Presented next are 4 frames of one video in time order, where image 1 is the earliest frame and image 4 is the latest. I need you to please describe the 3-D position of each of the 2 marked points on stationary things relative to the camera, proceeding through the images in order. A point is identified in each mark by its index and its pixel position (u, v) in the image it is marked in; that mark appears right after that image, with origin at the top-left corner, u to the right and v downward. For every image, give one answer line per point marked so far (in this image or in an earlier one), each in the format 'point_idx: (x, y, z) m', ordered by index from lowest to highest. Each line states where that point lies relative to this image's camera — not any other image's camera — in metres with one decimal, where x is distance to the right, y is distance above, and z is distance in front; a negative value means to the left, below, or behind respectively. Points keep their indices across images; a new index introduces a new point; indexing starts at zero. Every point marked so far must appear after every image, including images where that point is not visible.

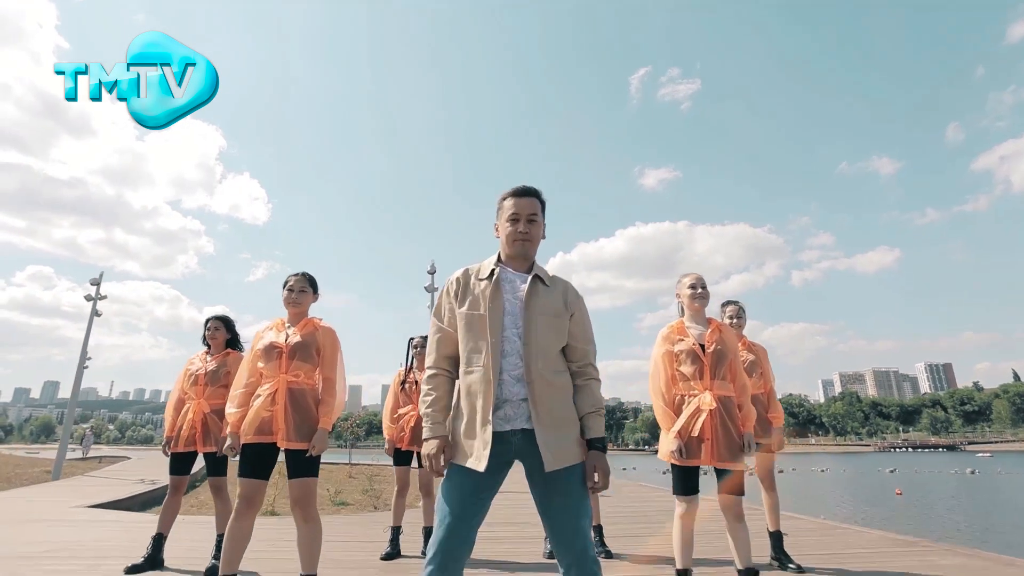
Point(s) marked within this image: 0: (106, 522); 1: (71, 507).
0: (-5.6, -3.2, +7.1) m
1: (-7.4, -3.7, +8.6) m
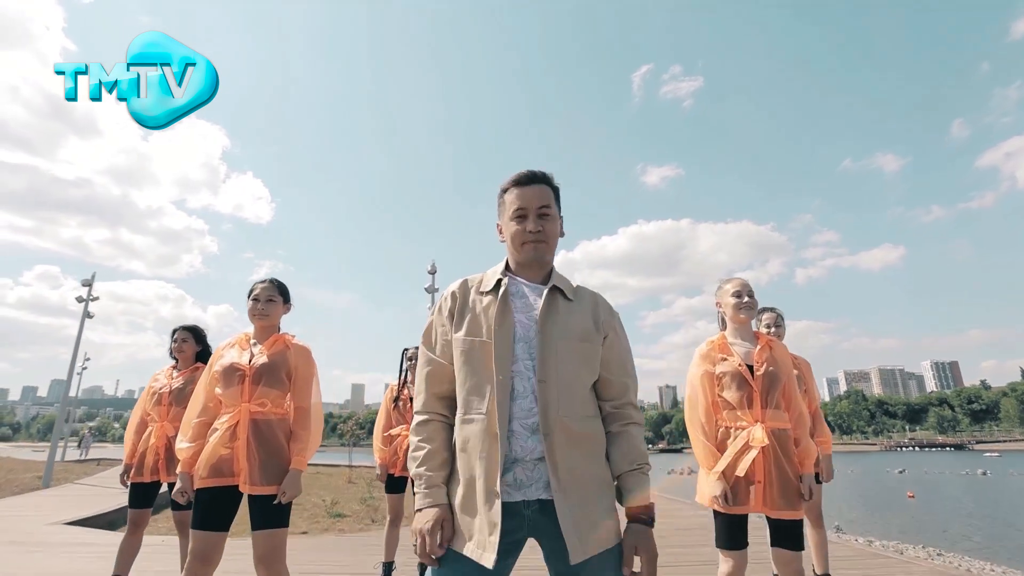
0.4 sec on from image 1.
0: (-5.5, -3.3, +6.6) m
1: (-7.3, -3.7, +8.1) m
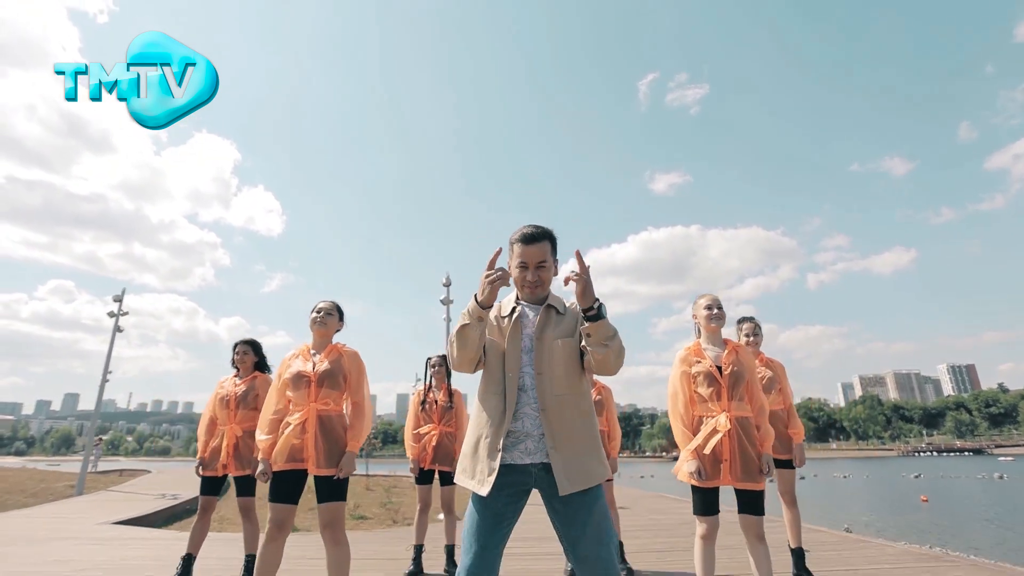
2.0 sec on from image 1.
0: (-5.3, -3.6, +7.3) m
1: (-7.1, -4.0, +8.8) m
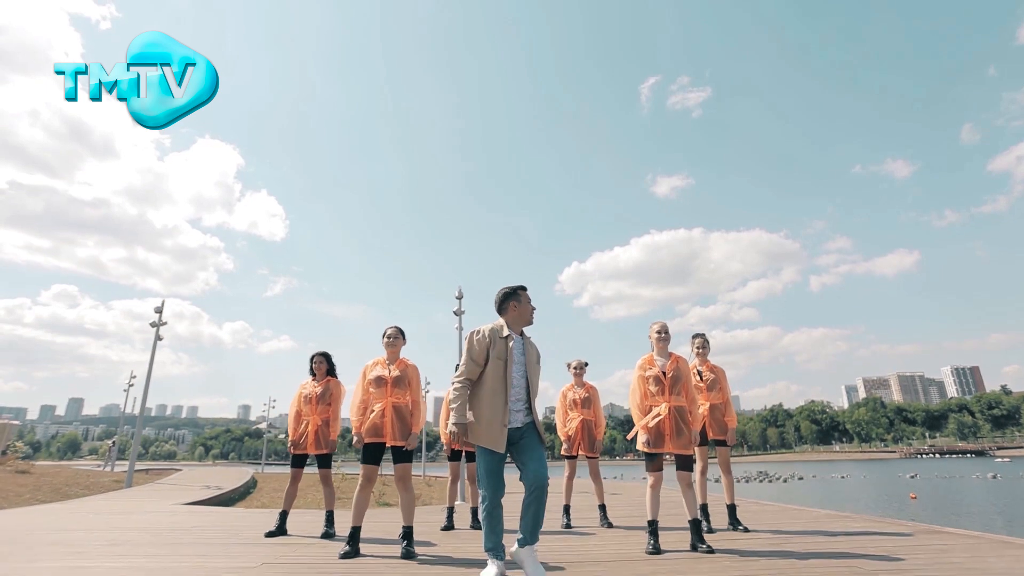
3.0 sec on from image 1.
0: (-5.2, -3.9, +8.9) m
1: (-6.9, -4.4, +10.5) m
